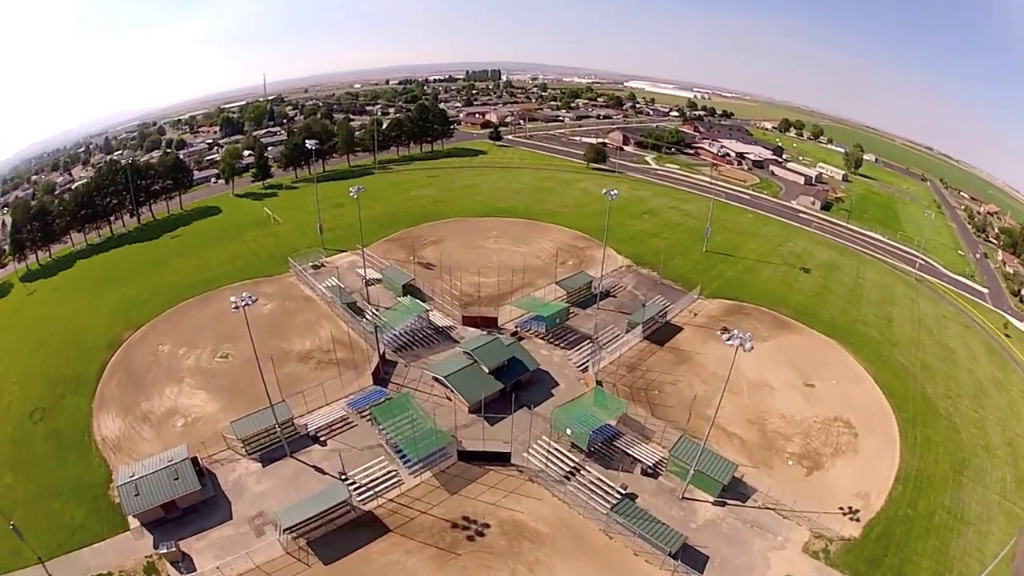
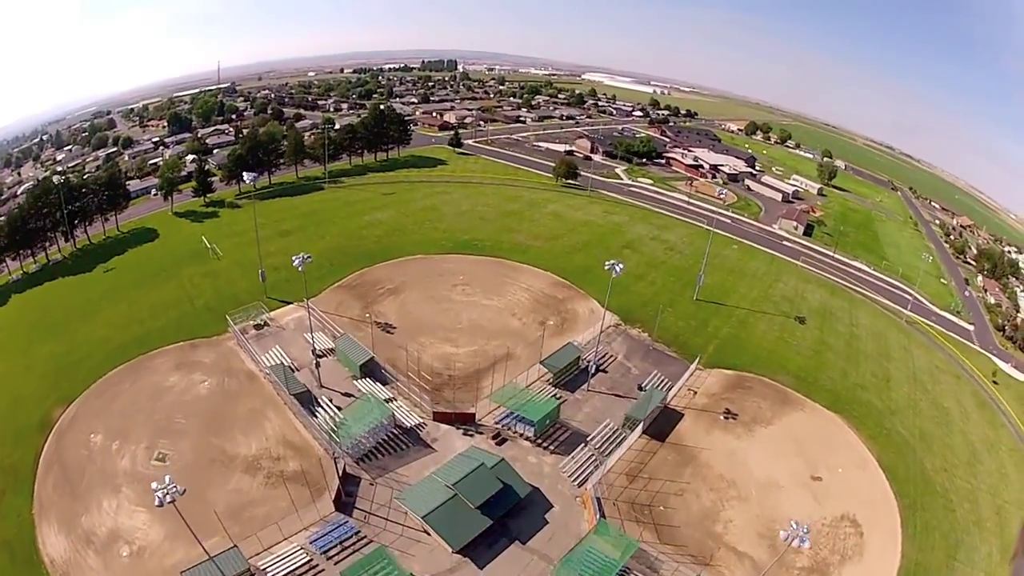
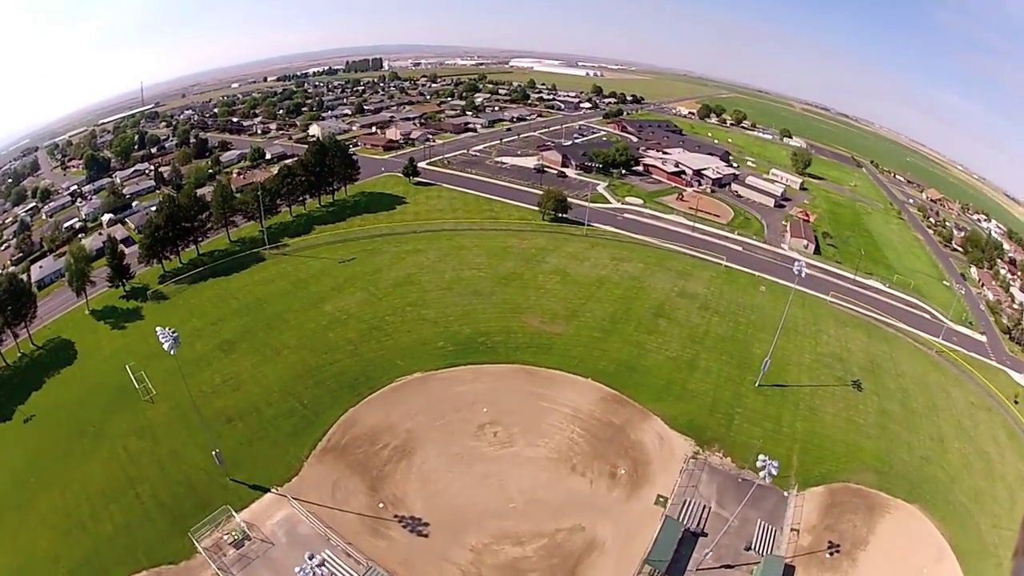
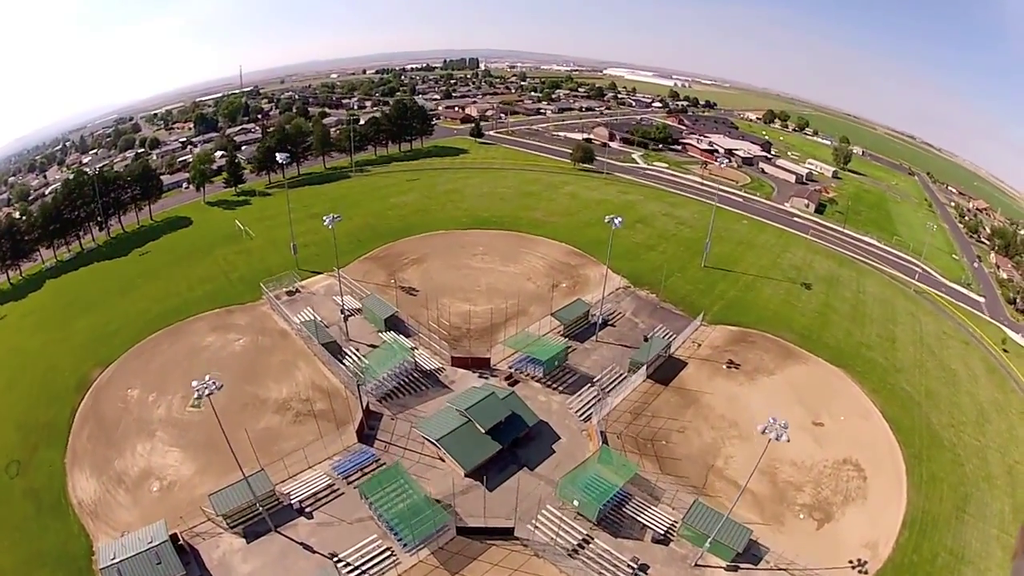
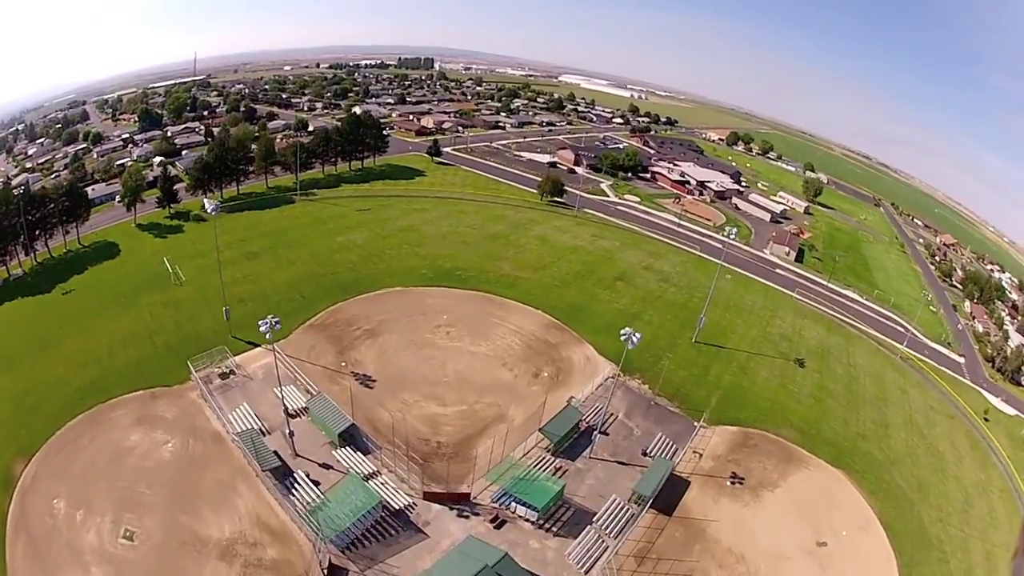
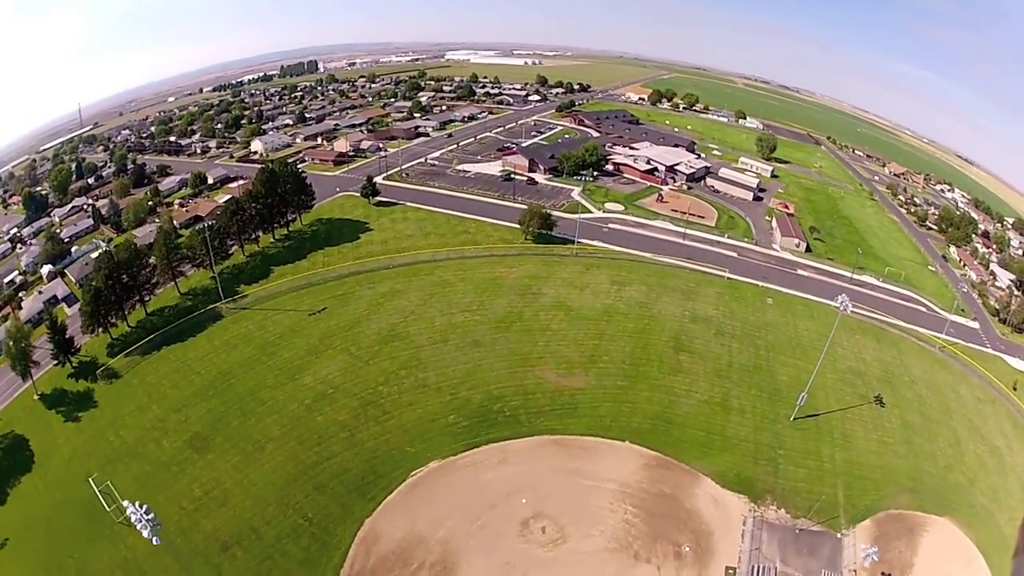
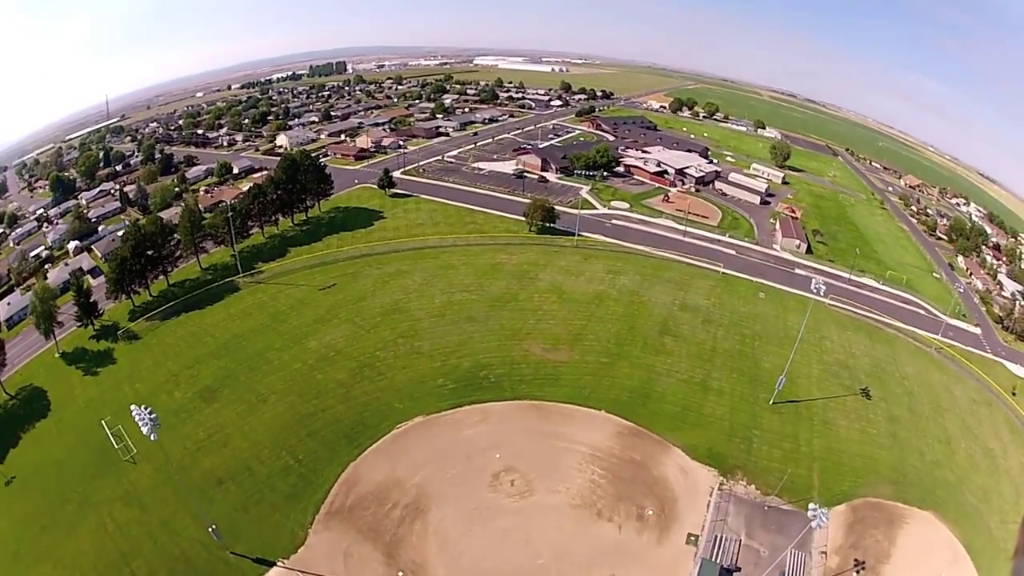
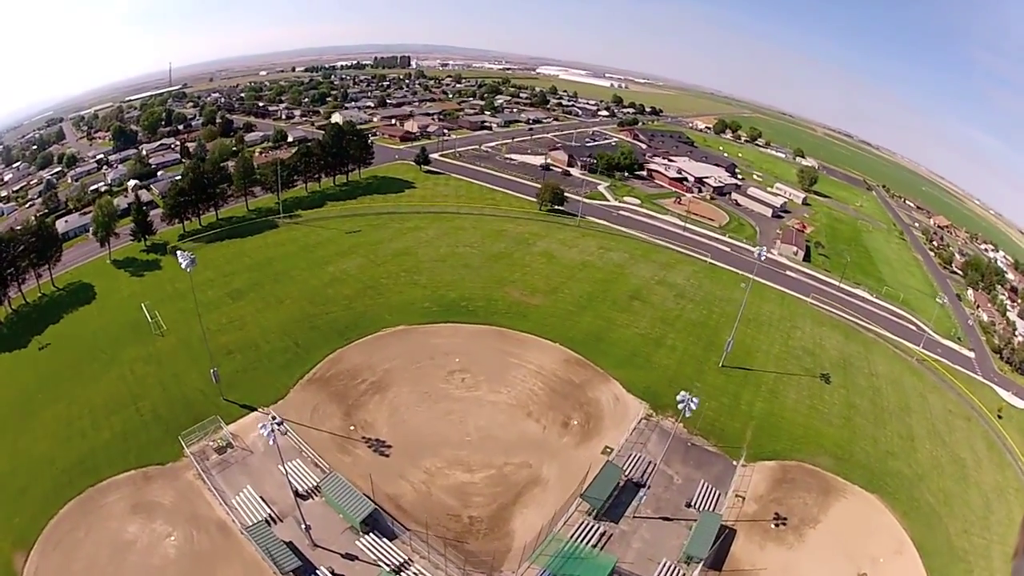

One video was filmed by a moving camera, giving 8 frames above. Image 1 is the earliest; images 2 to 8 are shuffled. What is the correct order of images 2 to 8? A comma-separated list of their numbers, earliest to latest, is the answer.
4, 2, 5, 8, 3, 7, 6
